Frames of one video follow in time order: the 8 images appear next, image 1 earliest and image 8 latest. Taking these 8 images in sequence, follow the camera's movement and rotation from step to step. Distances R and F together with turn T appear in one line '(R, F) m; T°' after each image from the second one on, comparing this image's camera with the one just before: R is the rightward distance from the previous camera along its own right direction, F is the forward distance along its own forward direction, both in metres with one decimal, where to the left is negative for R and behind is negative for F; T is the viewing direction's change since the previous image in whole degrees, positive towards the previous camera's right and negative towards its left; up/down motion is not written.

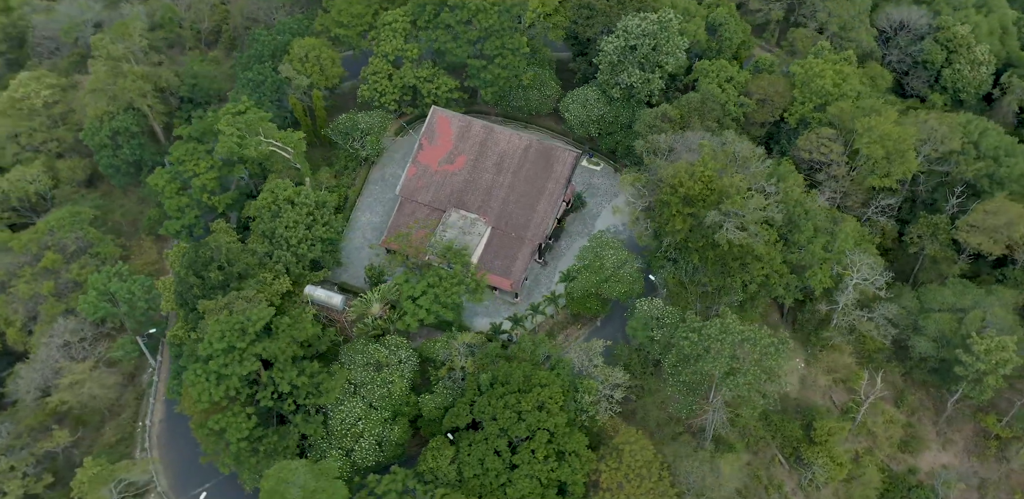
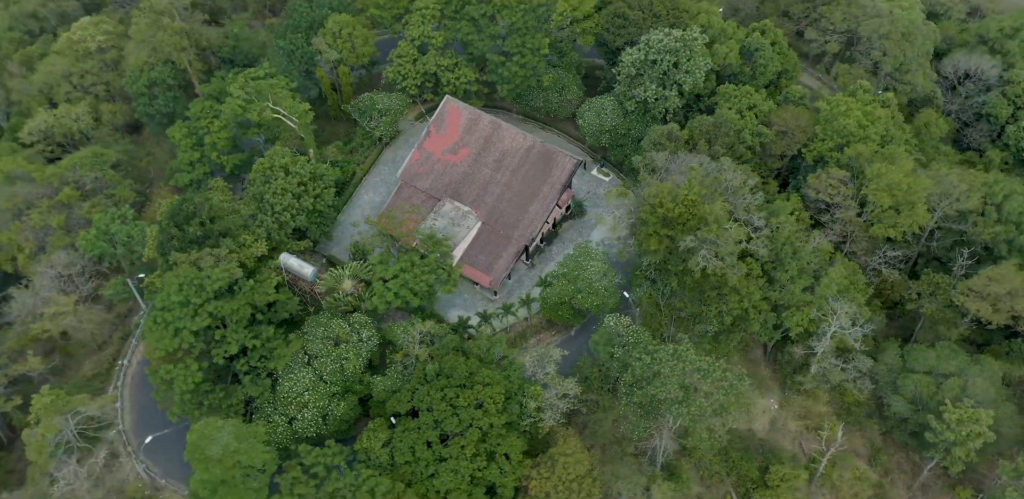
(+3.5, +0.2) m; -4°
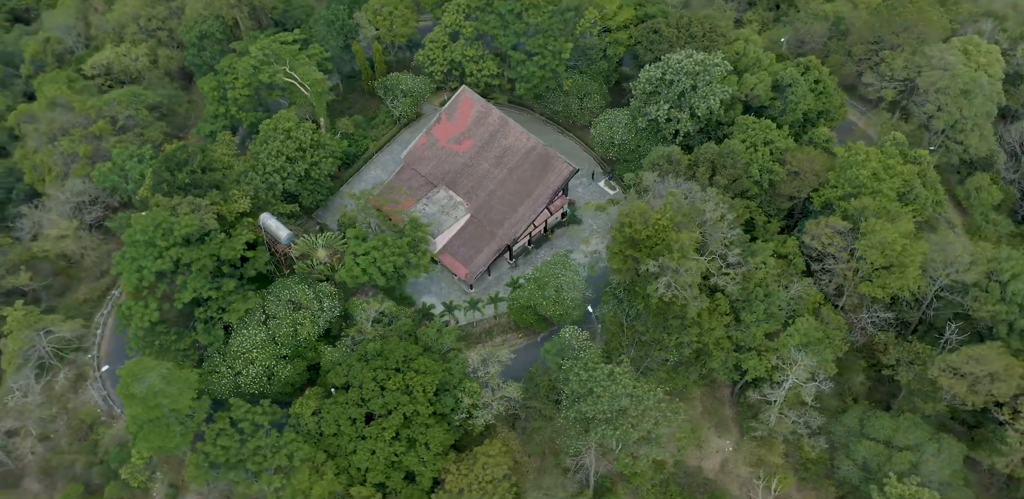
(+4.0, +0.1) m; -4°
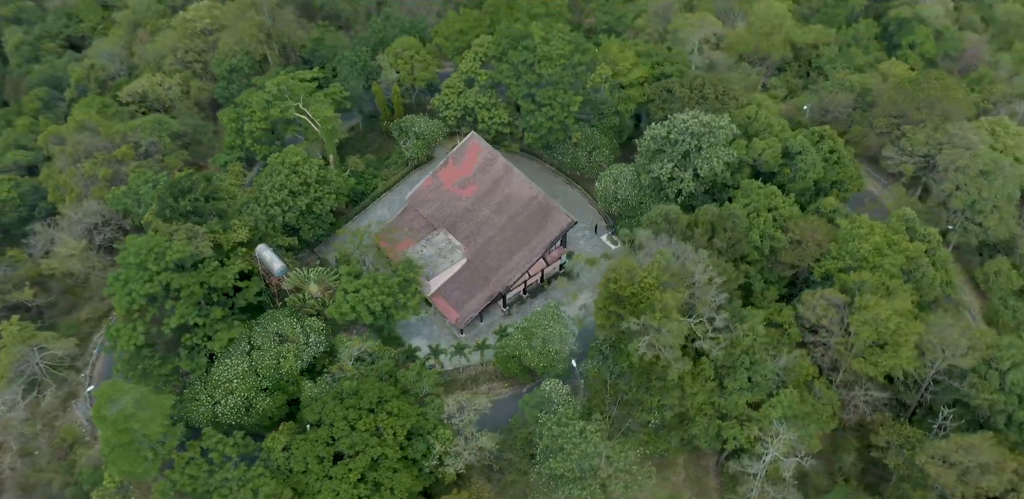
(+1.6, 0.0) m; -2°
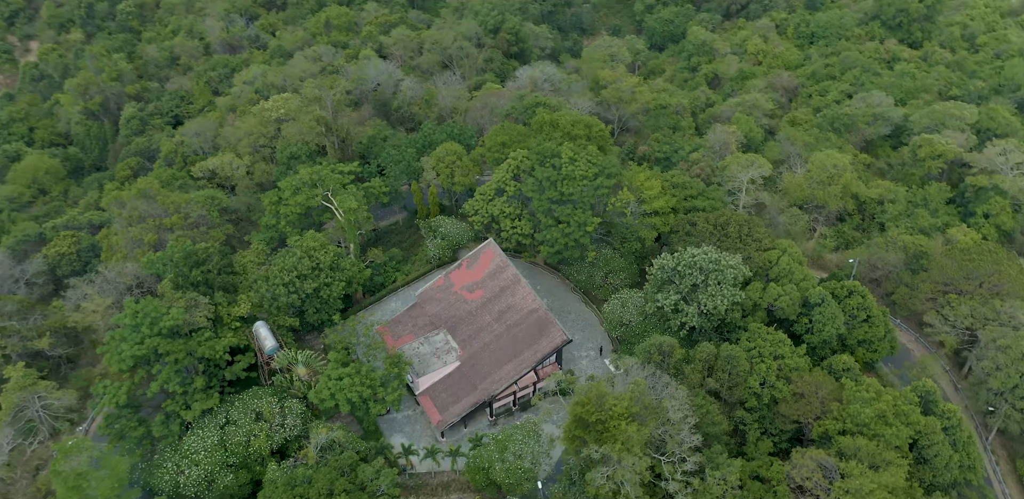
(+3.3, -0.3) m; -5°
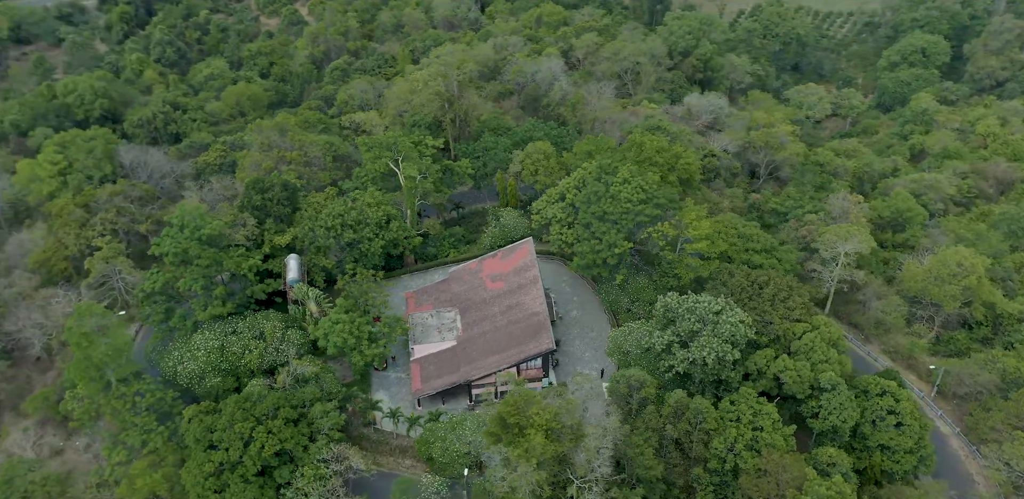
(+7.1, +0.3) m; -12°
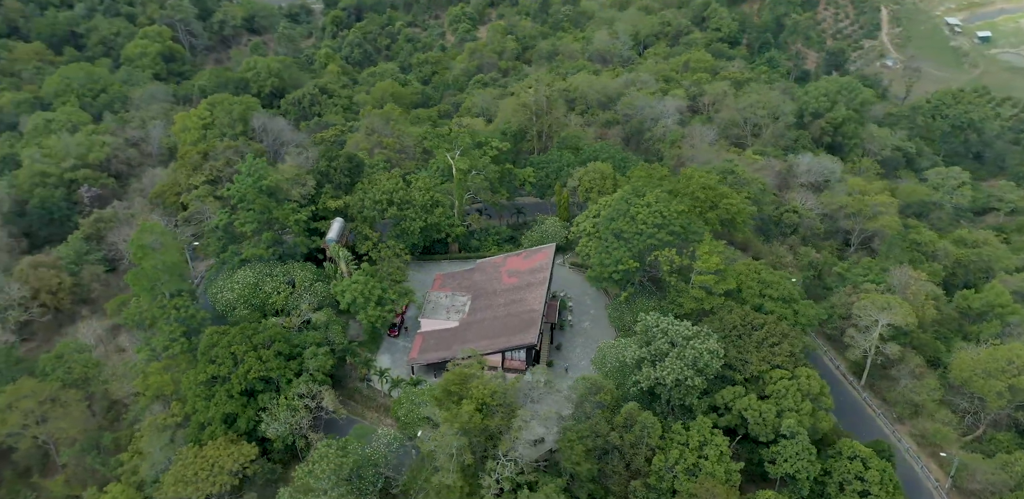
(+6.2, -1.3) m; -10°
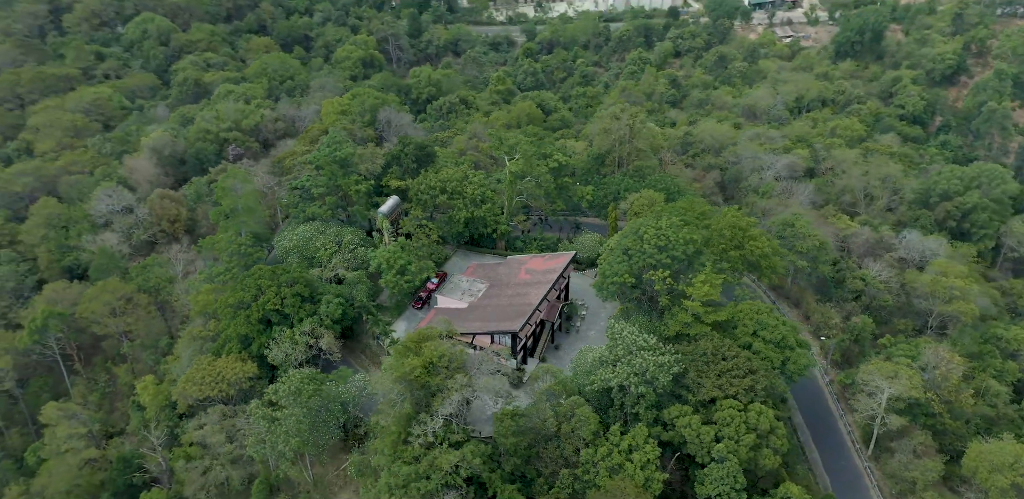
(+7.2, -2.3) m; -11°
